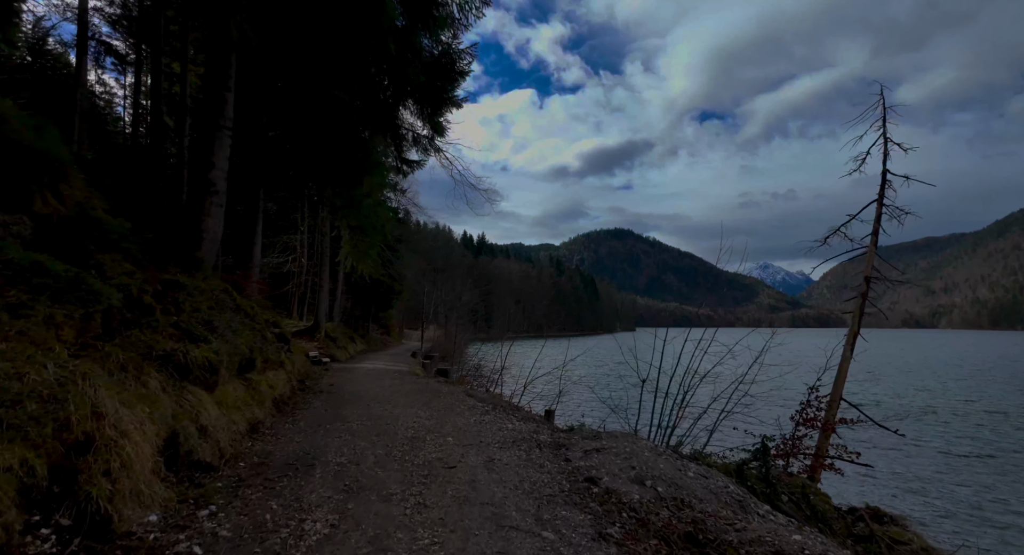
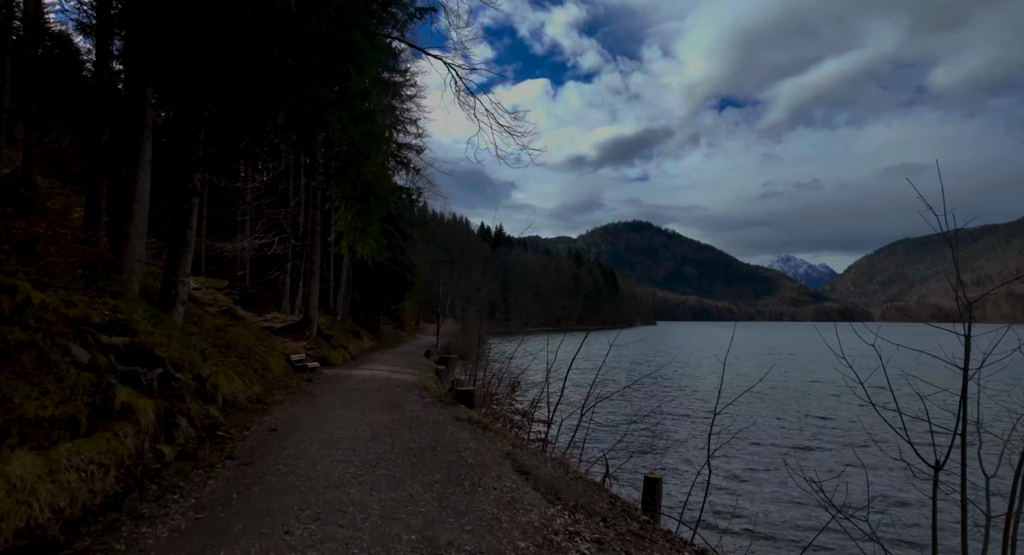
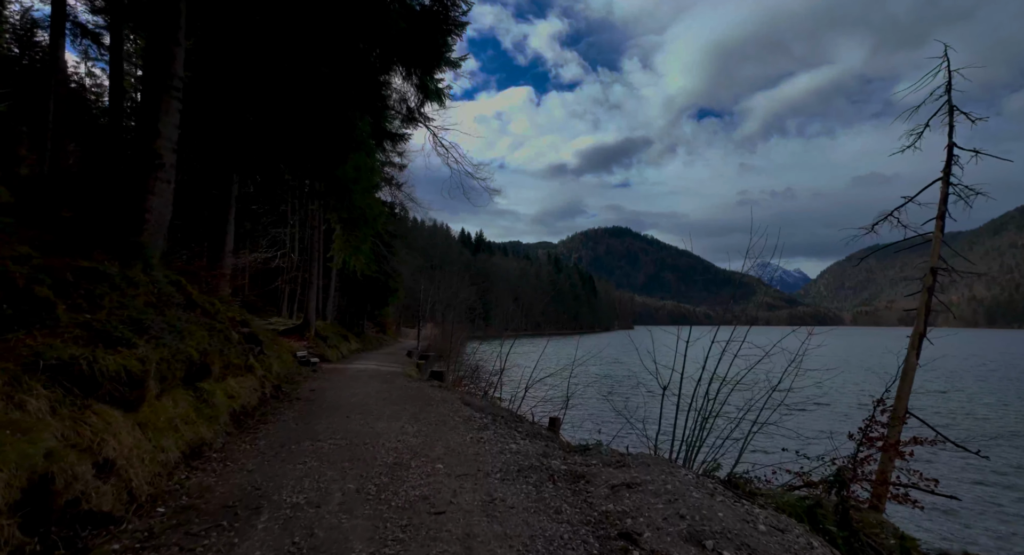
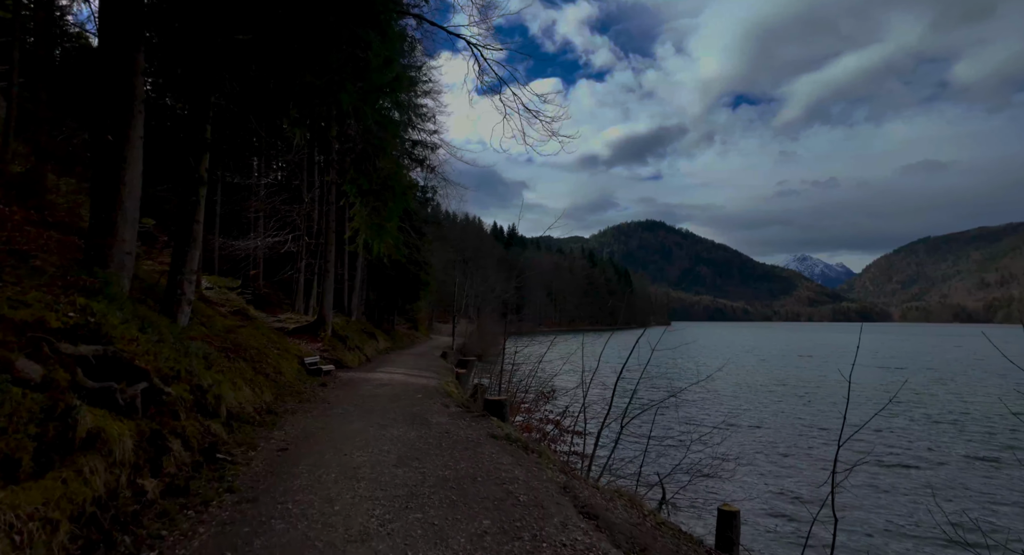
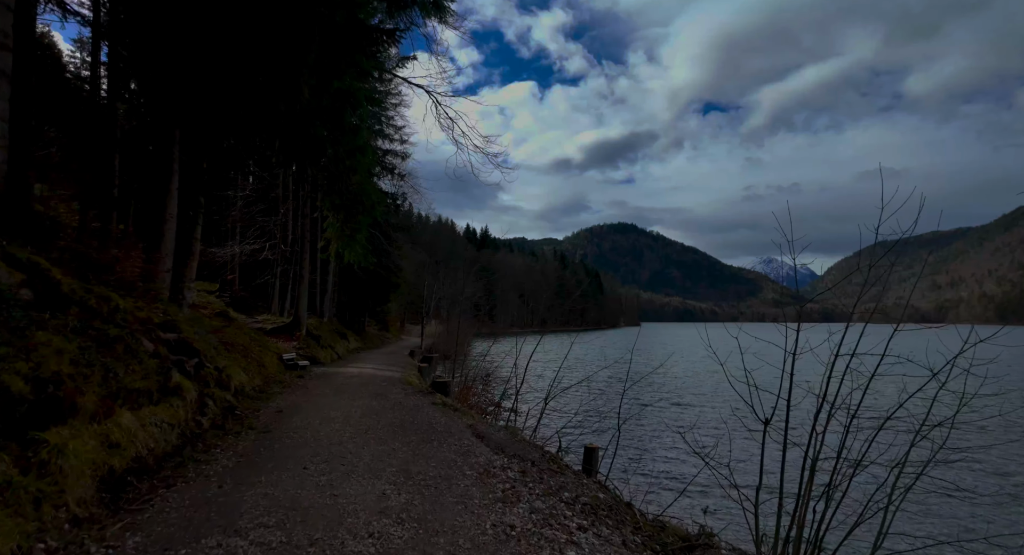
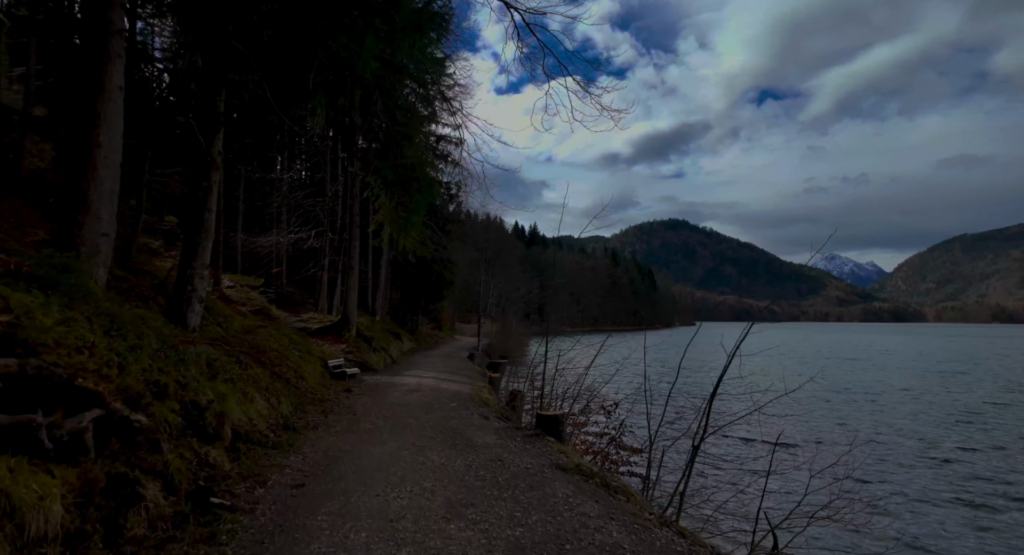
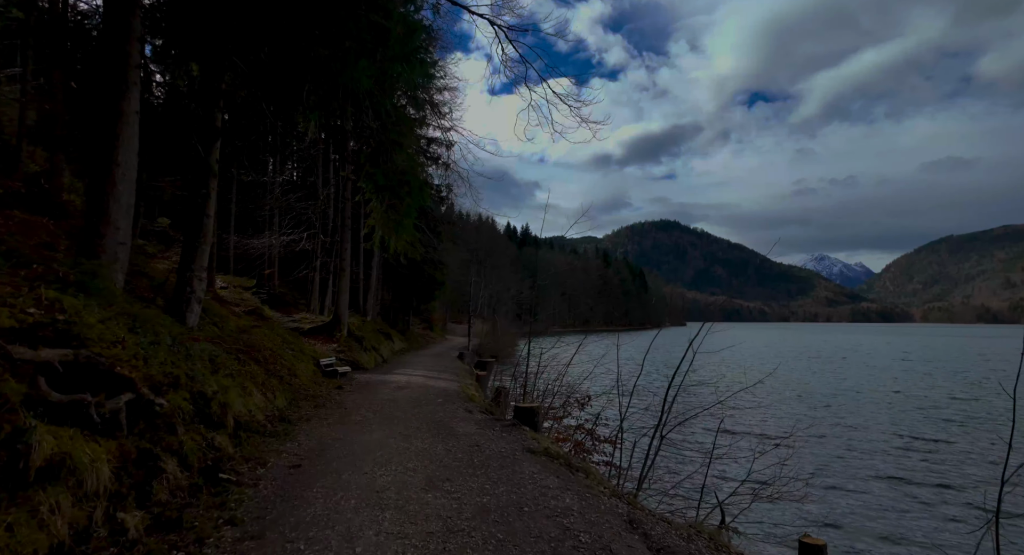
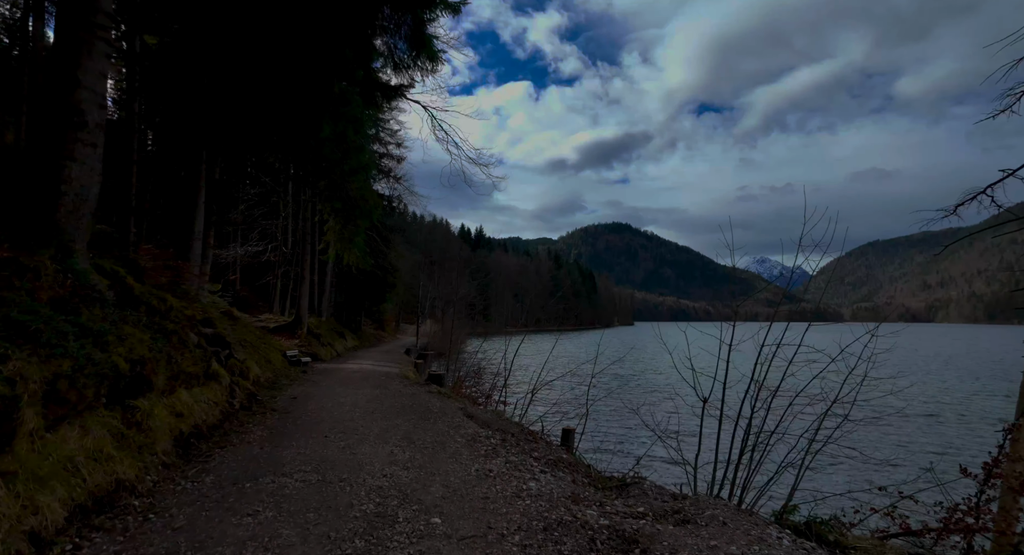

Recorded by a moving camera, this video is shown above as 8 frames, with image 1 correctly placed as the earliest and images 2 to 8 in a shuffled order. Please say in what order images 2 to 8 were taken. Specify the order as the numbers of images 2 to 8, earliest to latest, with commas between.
3, 8, 5, 2, 4, 7, 6
